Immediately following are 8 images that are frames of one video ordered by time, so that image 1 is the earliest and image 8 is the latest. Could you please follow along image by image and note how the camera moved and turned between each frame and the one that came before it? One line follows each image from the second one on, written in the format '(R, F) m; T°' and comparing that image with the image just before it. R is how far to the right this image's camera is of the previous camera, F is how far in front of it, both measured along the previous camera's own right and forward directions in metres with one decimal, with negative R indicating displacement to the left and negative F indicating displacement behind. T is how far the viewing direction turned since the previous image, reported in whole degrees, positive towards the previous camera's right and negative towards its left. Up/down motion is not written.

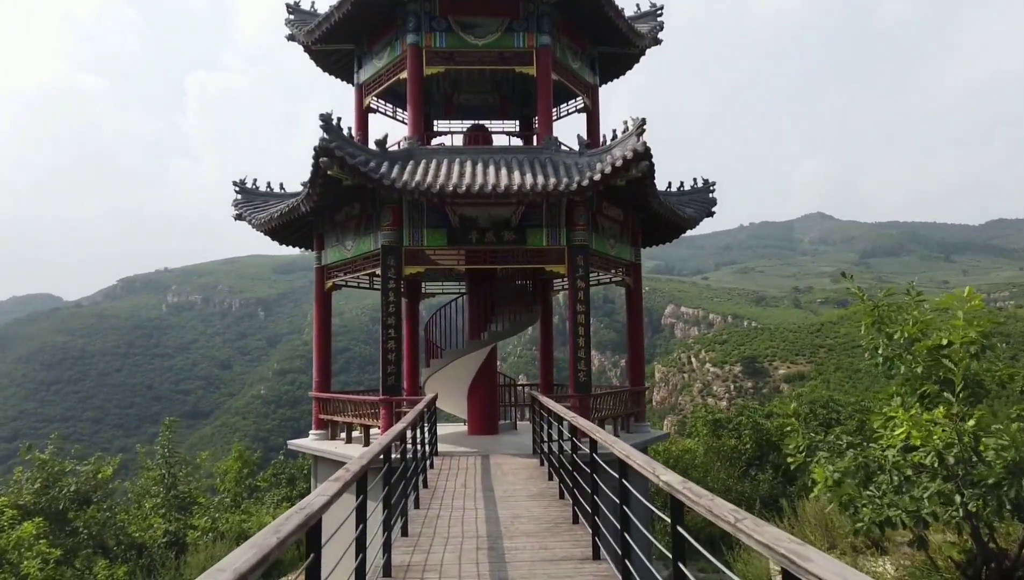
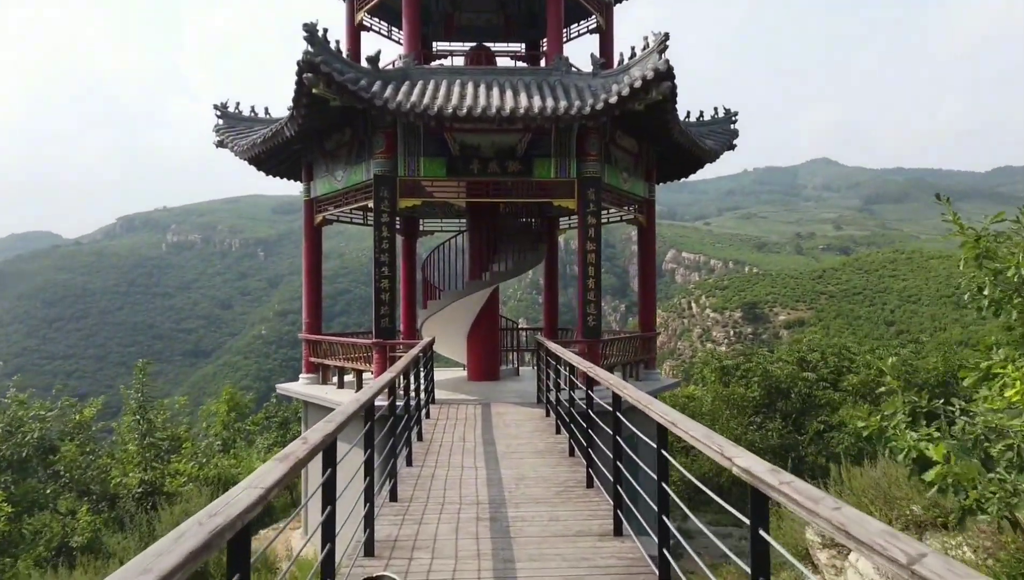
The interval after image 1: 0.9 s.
(-0.1, +0.8) m; 0°
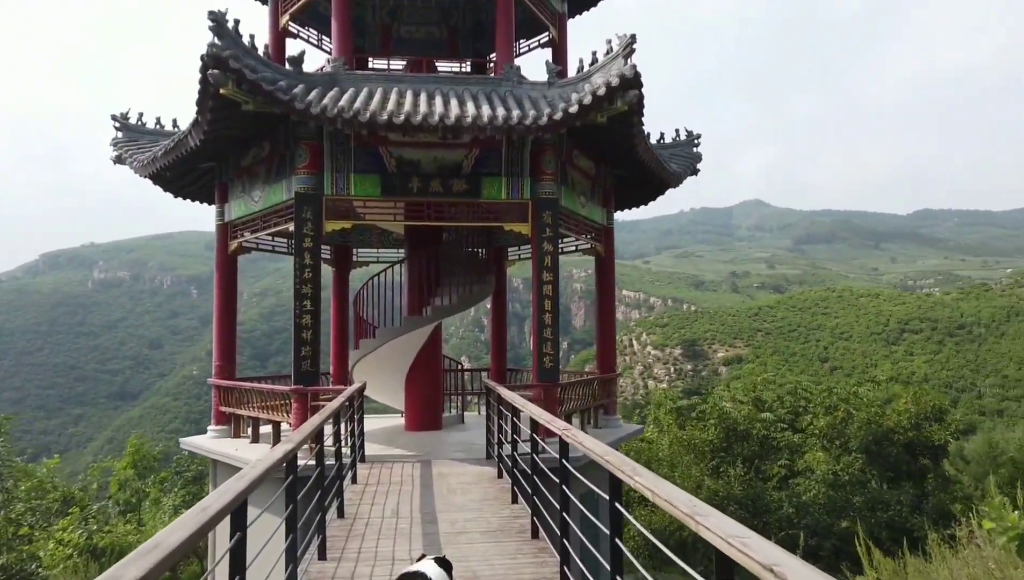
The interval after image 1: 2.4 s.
(0.0, +1.2) m; +5°
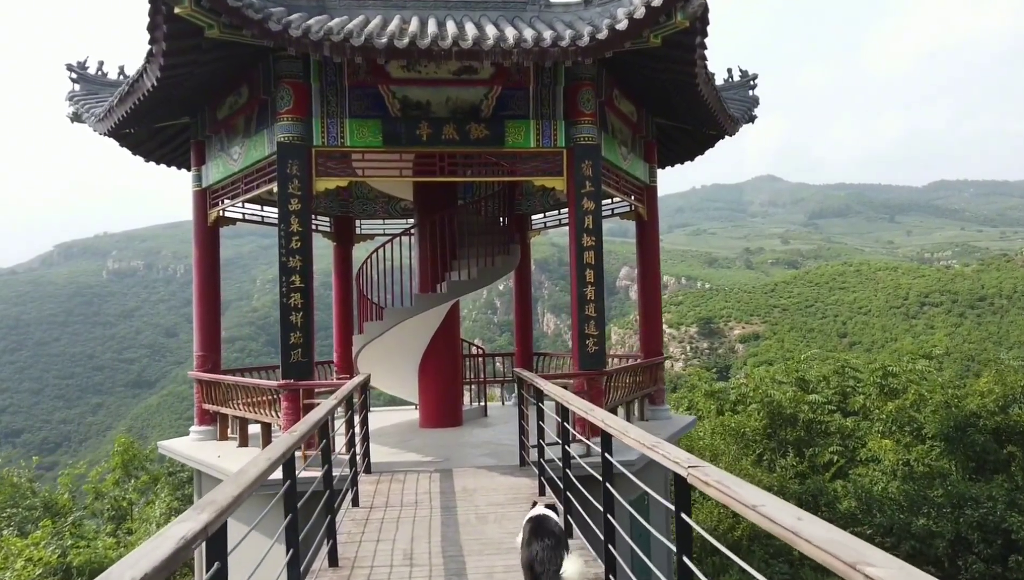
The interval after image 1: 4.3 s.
(-0.2, +1.5) m; -1°
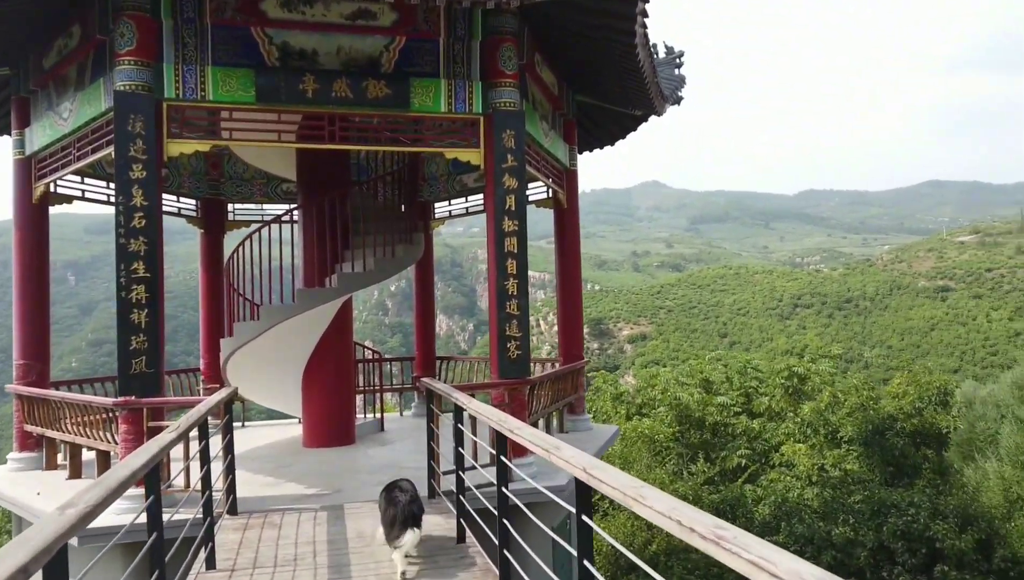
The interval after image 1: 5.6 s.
(-0.1, +1.1) m; +9°
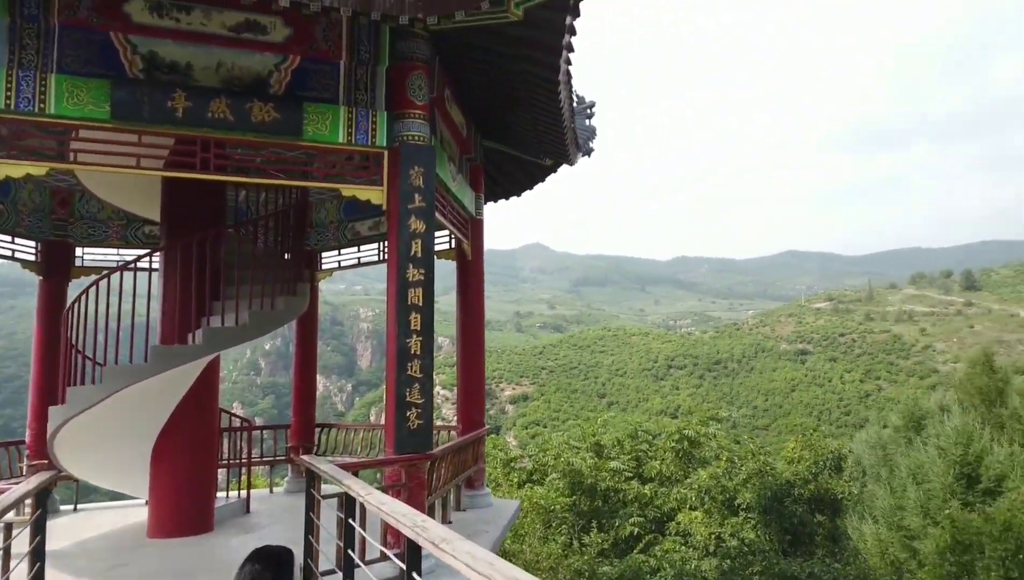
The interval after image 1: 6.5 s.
(-0.1, +0.6) m; +10°
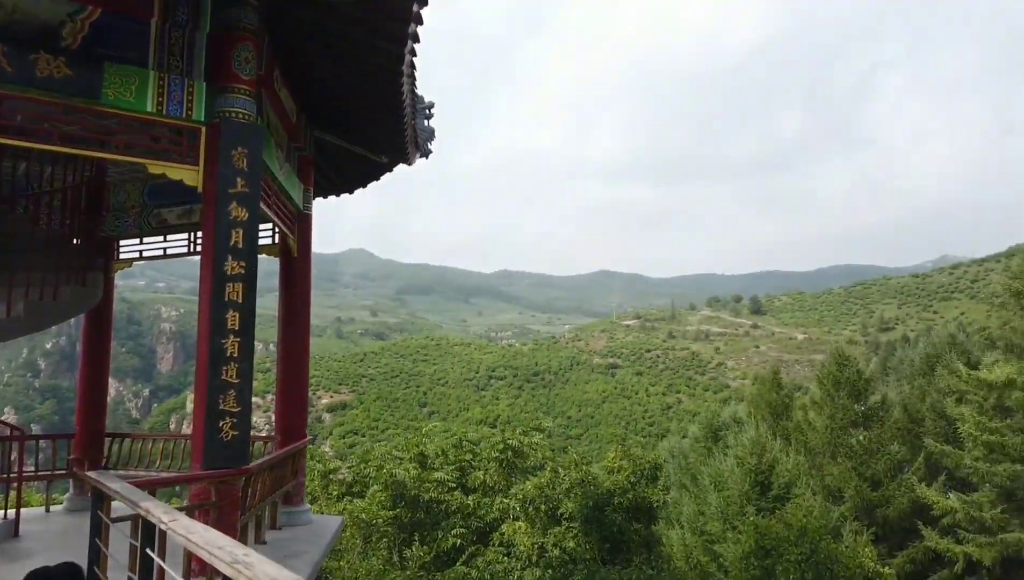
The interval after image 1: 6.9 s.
(-0.1, +0.2) m; +14°
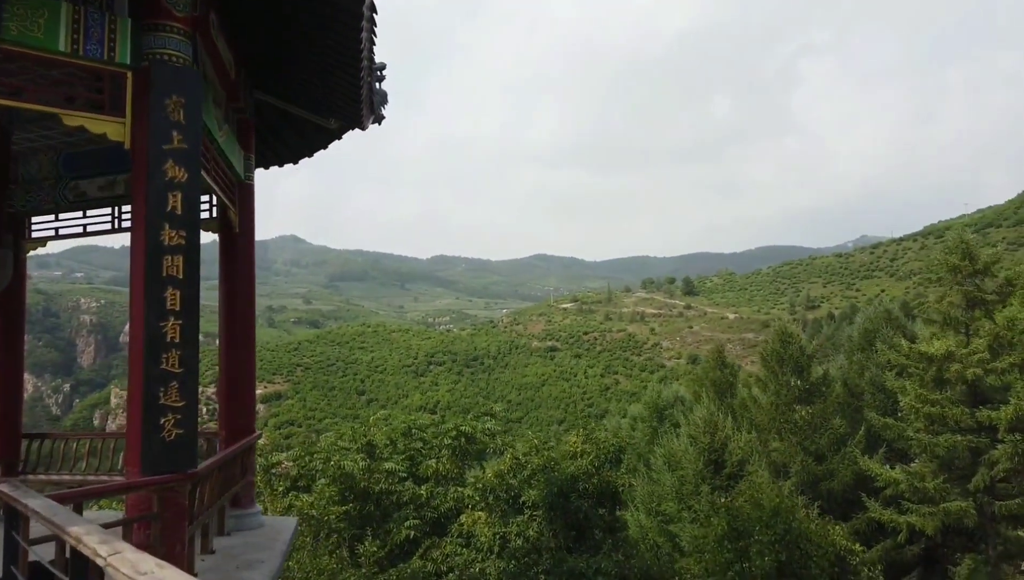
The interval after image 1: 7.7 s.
(-0.2, +0.4) m; +5°
